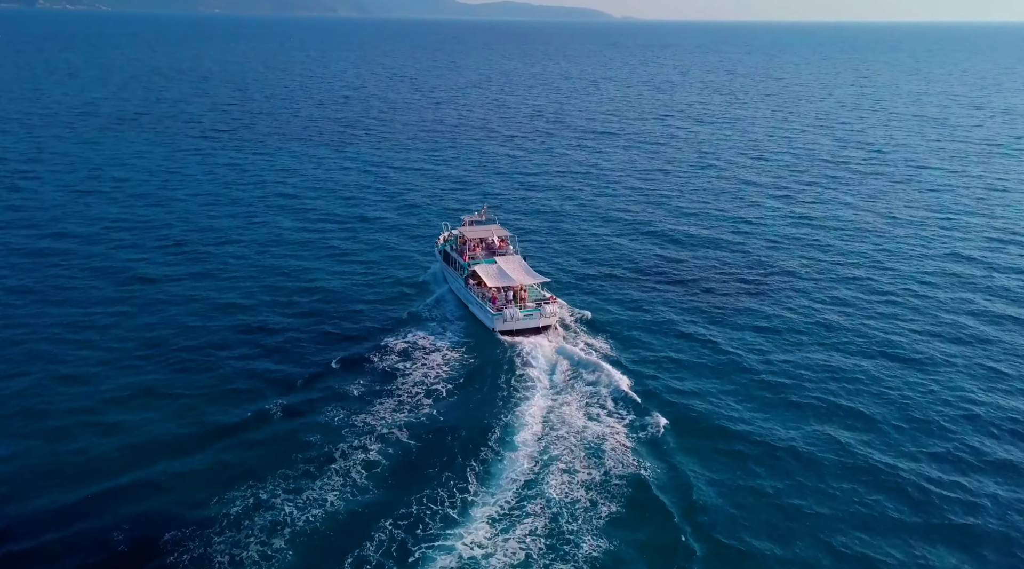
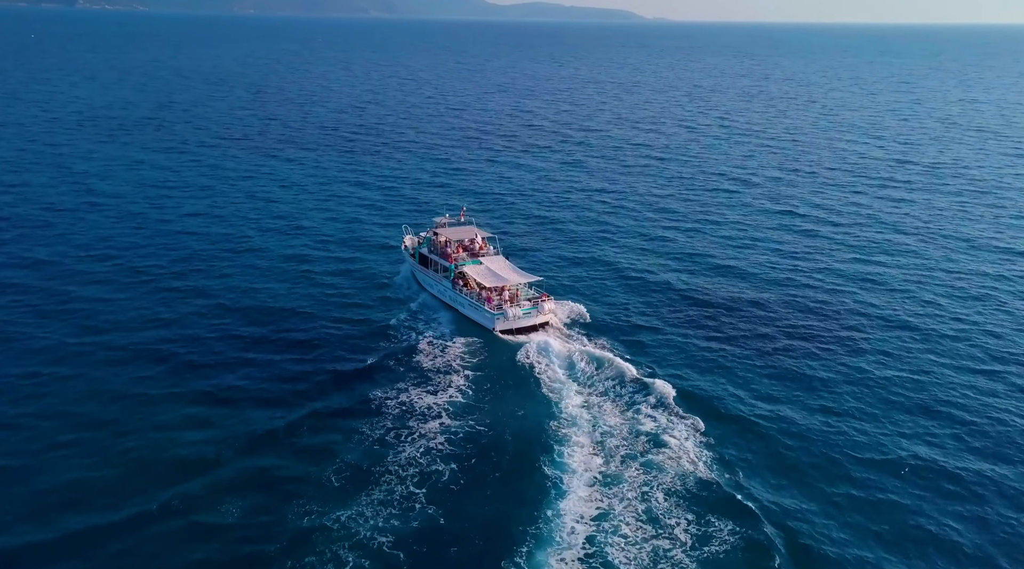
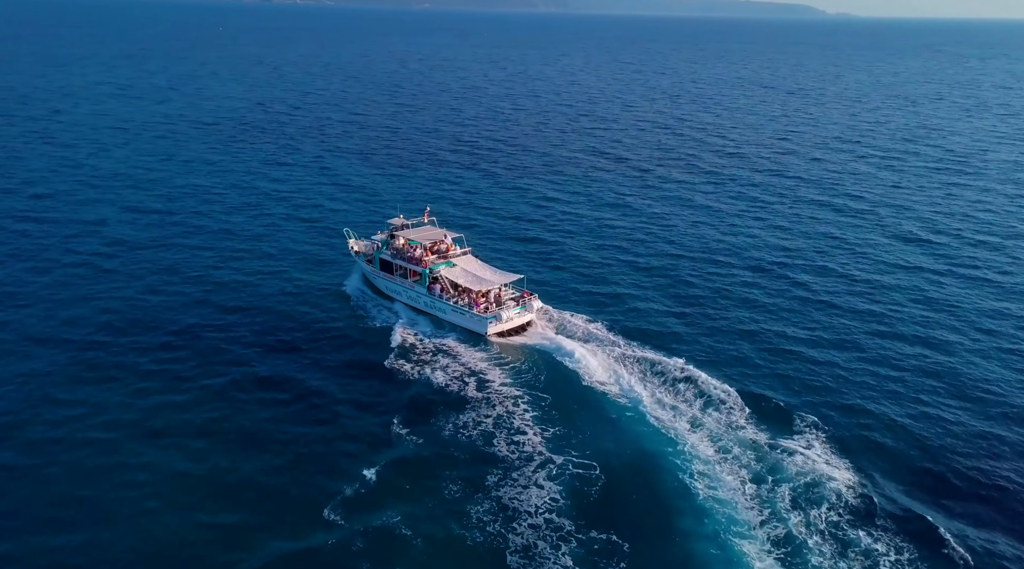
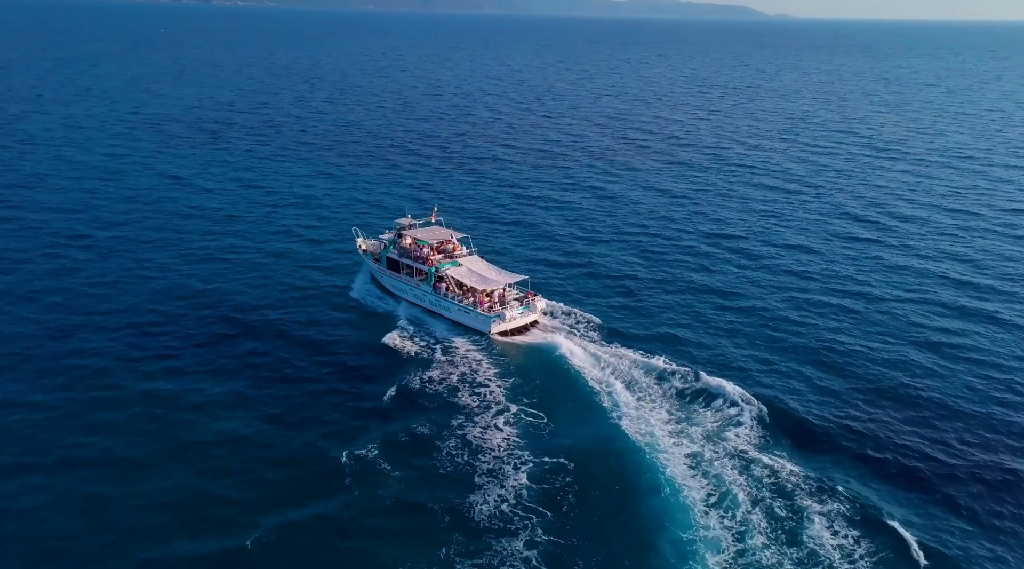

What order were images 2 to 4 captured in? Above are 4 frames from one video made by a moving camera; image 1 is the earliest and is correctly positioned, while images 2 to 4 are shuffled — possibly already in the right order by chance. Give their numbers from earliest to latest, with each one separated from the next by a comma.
2, 4, 3
